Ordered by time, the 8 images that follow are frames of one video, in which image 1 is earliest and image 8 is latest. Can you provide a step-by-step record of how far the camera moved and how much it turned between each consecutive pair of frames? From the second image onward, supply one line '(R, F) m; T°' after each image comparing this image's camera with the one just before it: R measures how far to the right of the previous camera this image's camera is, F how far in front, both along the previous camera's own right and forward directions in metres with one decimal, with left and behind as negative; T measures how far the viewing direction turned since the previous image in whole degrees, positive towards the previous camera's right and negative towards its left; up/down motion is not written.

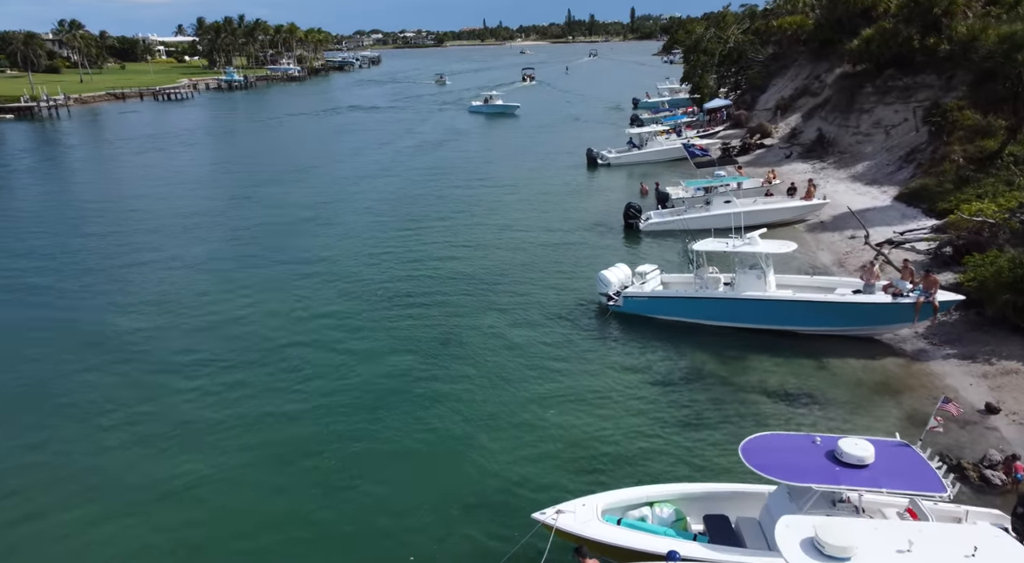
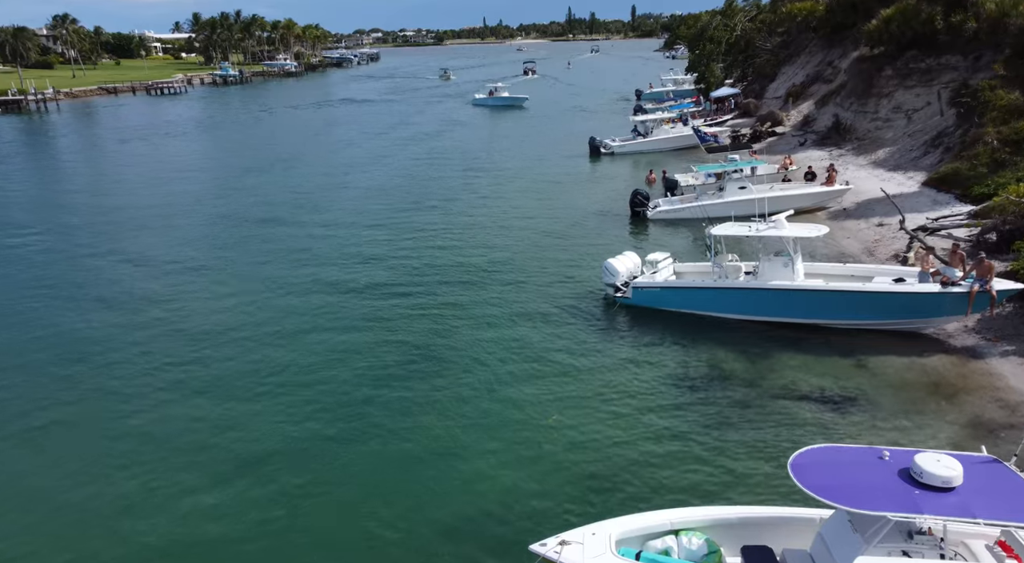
(+0.1, +2.9) m; 0°
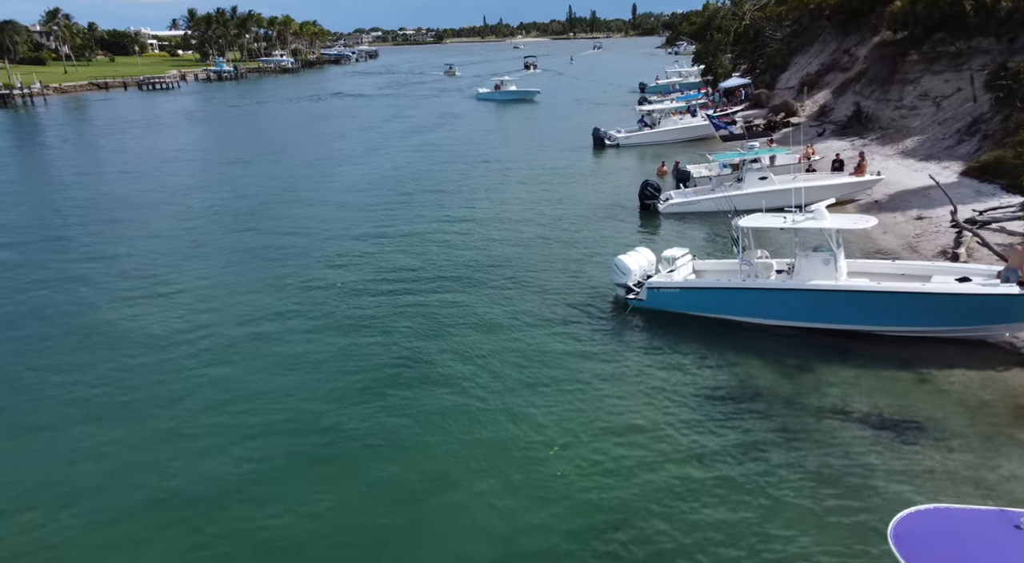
(+0.1, +3.3) m; 0°
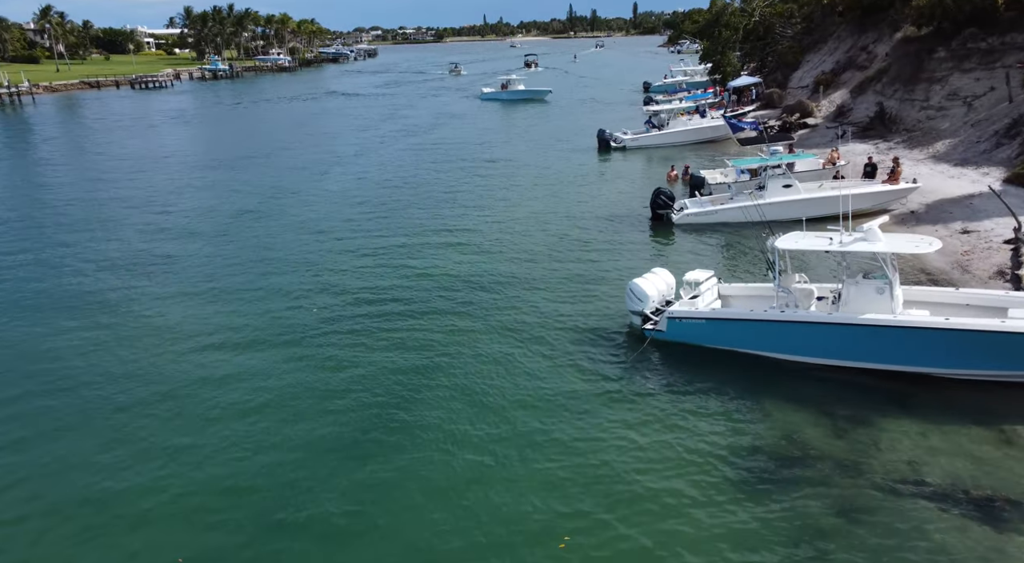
(0.0, +3.0) m; 0°
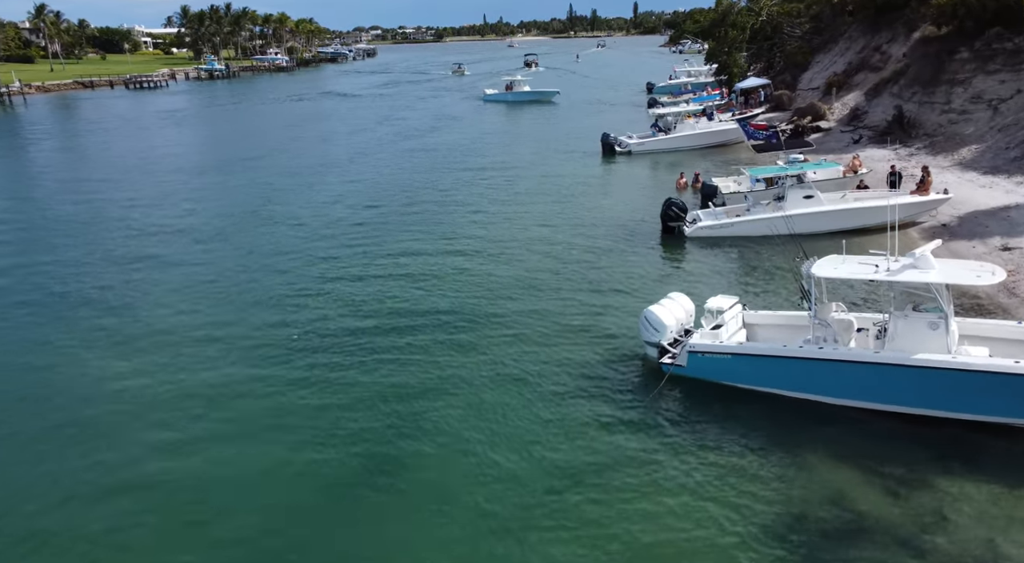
(0.0, +2.1) m; 0°
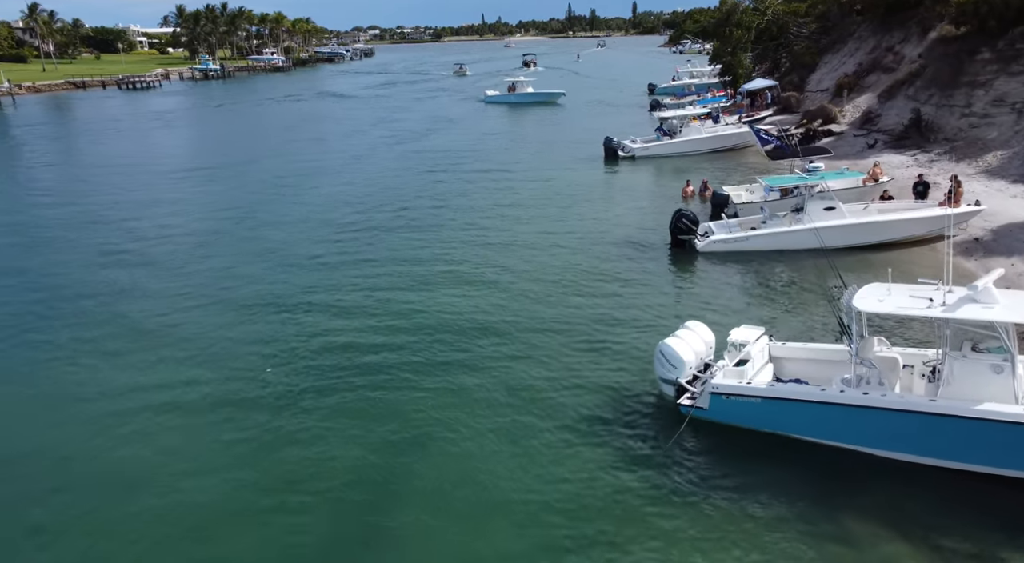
(0.0, +2.0) m; 0°
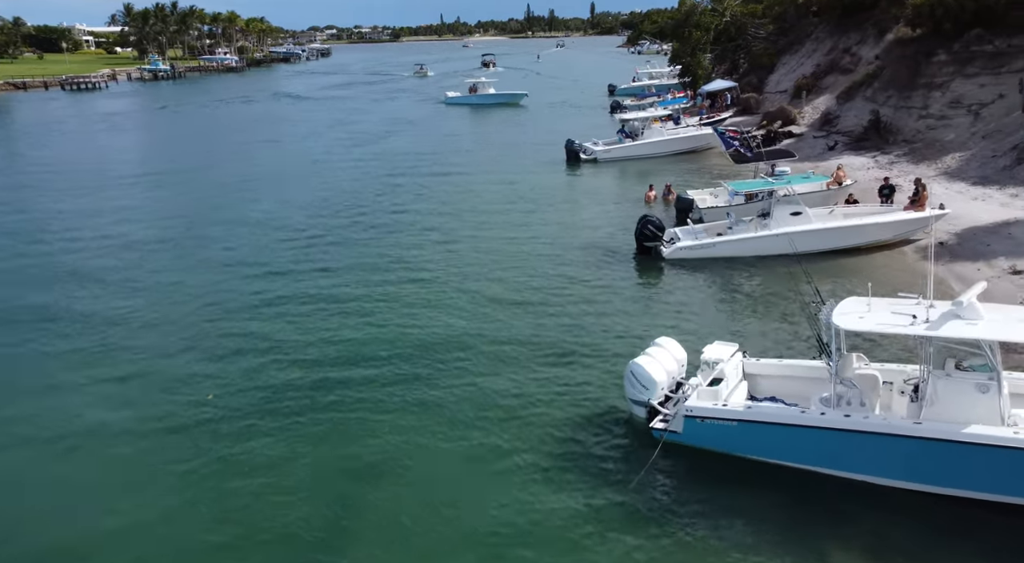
(0.0, +1.0) m; +3°
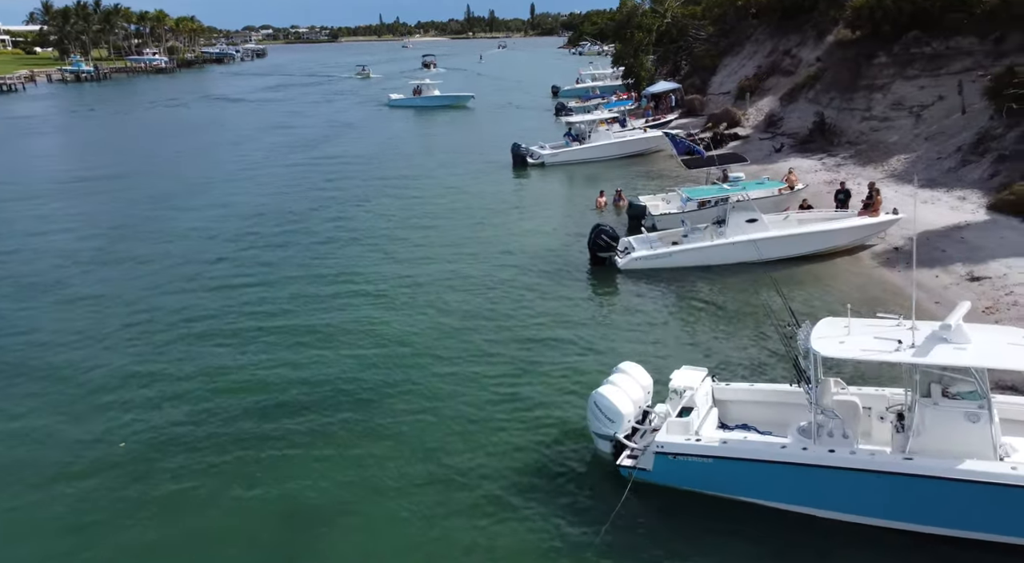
(-0.1, +1.4) m; +4°
